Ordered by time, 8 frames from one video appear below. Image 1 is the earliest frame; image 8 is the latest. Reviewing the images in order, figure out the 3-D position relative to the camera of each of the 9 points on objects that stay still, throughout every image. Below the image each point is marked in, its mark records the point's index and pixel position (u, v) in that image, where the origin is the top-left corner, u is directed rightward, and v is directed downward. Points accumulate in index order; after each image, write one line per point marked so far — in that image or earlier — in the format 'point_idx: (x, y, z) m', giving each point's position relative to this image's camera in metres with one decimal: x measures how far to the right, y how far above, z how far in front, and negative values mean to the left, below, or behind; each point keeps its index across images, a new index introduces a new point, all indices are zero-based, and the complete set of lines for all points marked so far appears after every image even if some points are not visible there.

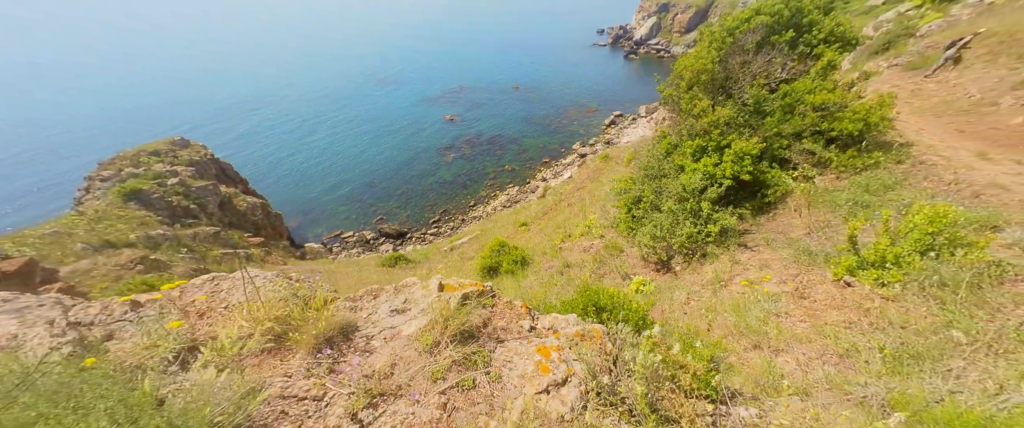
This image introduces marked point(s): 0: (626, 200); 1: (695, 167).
0: (+3.4, +0.5, +9.9) m
1: (+4.4, +1.1, +8.1) m
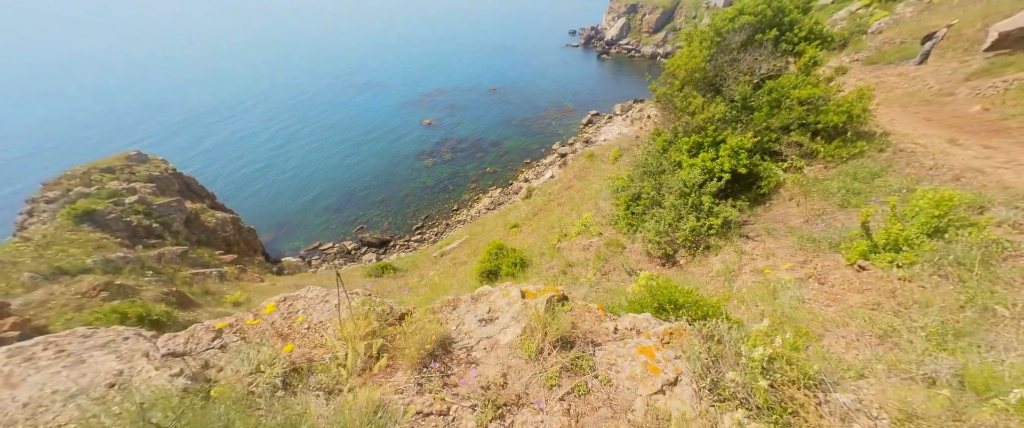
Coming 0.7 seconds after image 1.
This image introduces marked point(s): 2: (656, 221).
0: (+3.4, +0.5, +10.1) m
1: (+4.5, +1.2, +8.4) m
2: (+3.6, -0.2, +8.4) m
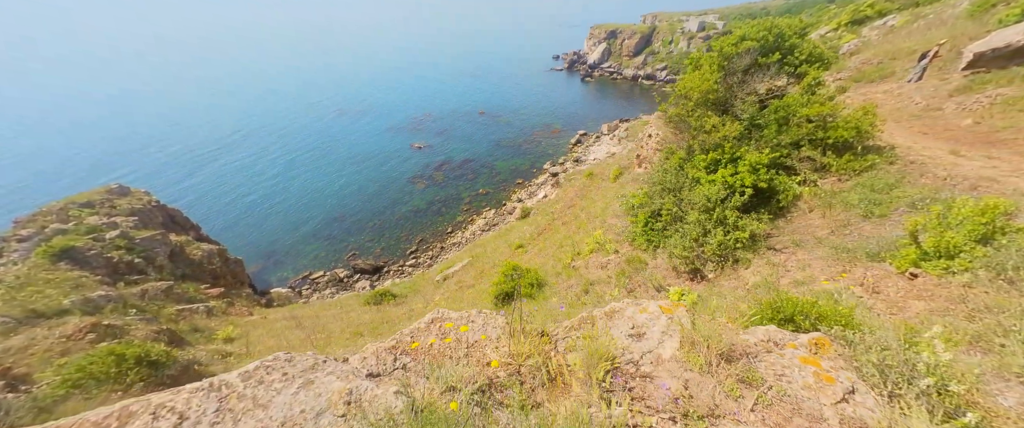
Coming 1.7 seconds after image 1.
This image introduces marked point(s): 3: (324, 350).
0: (+4.0, 0.0, +10.3) m
1: (+5.1, +0.9, +8.7) m
2: (+4.3, -0.6, +8.6) m
3: (-8.4, -6.0, +15.2) m
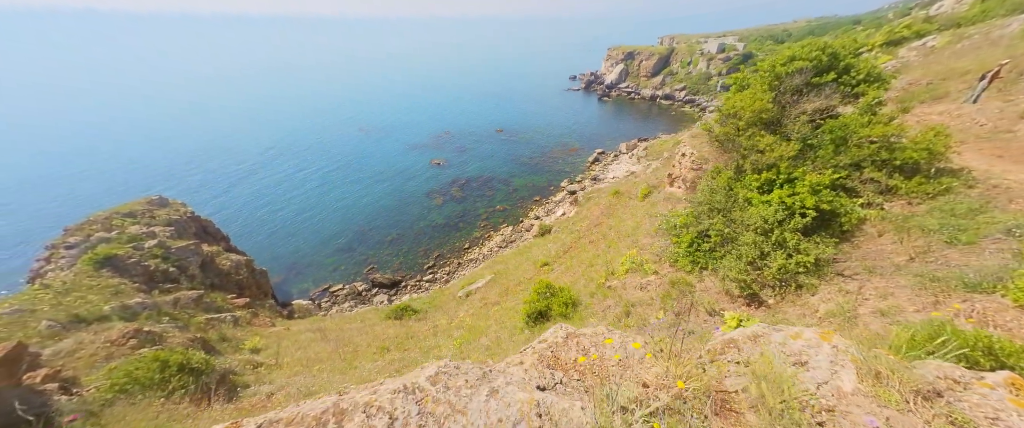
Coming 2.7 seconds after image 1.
0: (+5.3, -0.6, +10.0) m
1: (+6.3, +0.3, +8.4) m
2: (+5.4, -1.1, +8.3) m
3: (-7.0, -6.6, +15.1) m
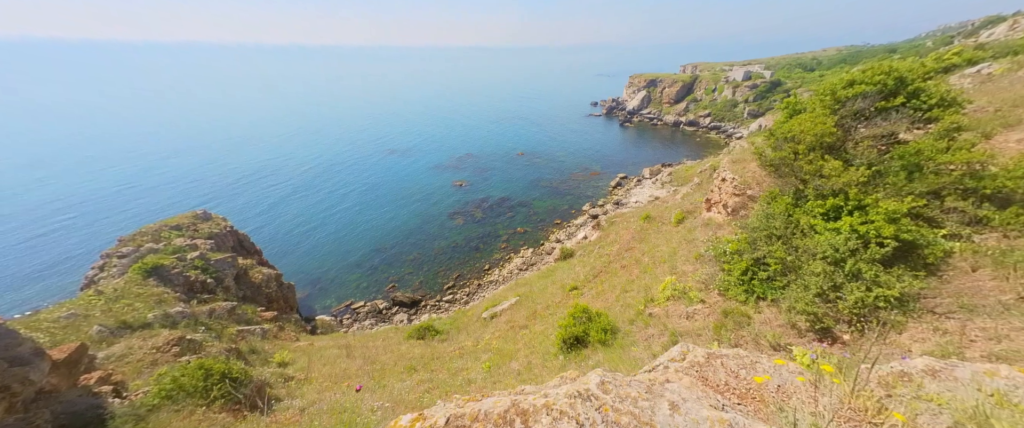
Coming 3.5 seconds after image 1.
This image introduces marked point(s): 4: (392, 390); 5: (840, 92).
0: (+6.5, -1.3, +9.5) m
1: (+7.5, -0.3, +7.9) m
2: (+6.6, -1.7, +7.8) m
3: (-5.7, -7.3, +14.8) m
4: (-4.6, -6.9, +13.3) m
5: (+9.7, +3.6, +10.2) m
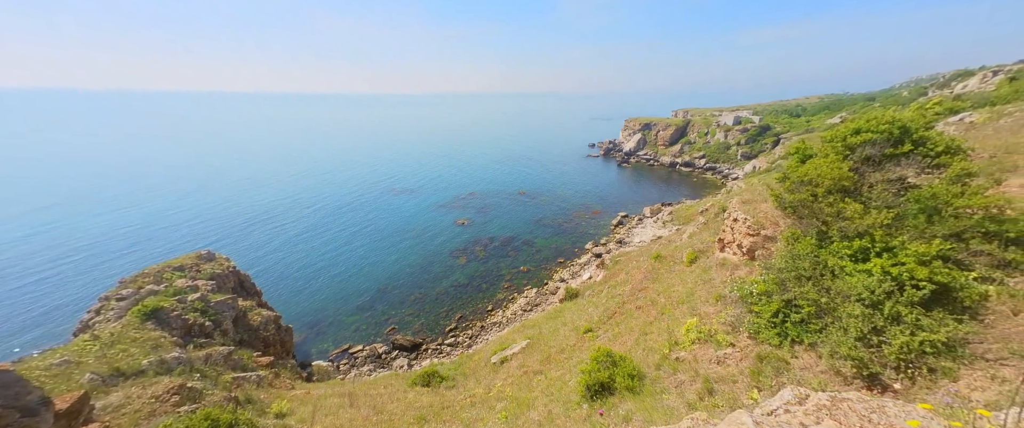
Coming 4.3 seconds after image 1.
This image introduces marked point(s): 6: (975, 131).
0: (+7.4, -2.5, +9.5) m
1: (+8.4, -1.3, +8.0) m
2: (+7.4, -2.7, +7.7) m
3: (-4.8, -9.1, +14.0) m
4: (-3.8, -8.4, +12.6) m
5: (+10.5, +2.4, +10.7) m
6: (+26.5, +4.8, +19.4) m
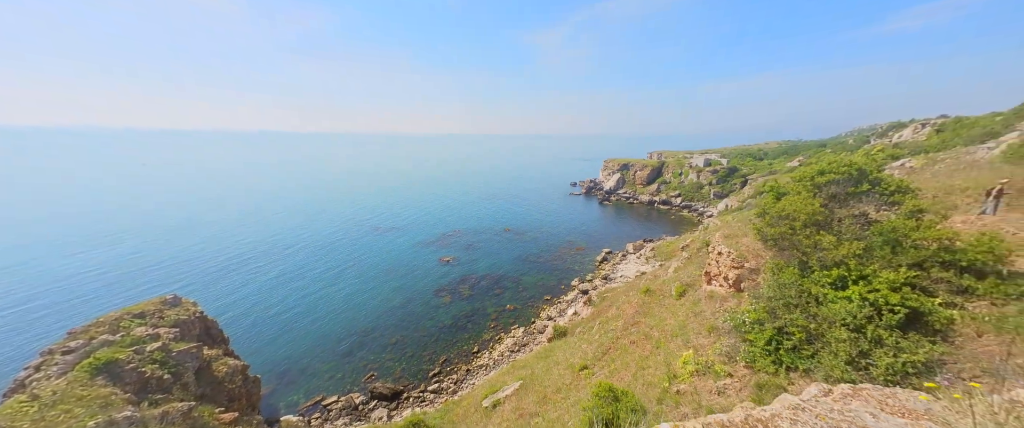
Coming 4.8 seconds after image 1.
0: (+7.6, -3.4, +10.1) m
1: (+8.7, -2.1, +8.8) m
2: (+7.8, -3.4, +8.3) m
3: (-4.8, -10.6, +13.2) m
4: (-3.6, -9.8, +11.9) m
5: (+10.6, +1.2, +12.0) m
6: (+26.1, +2.8, +21.7) m
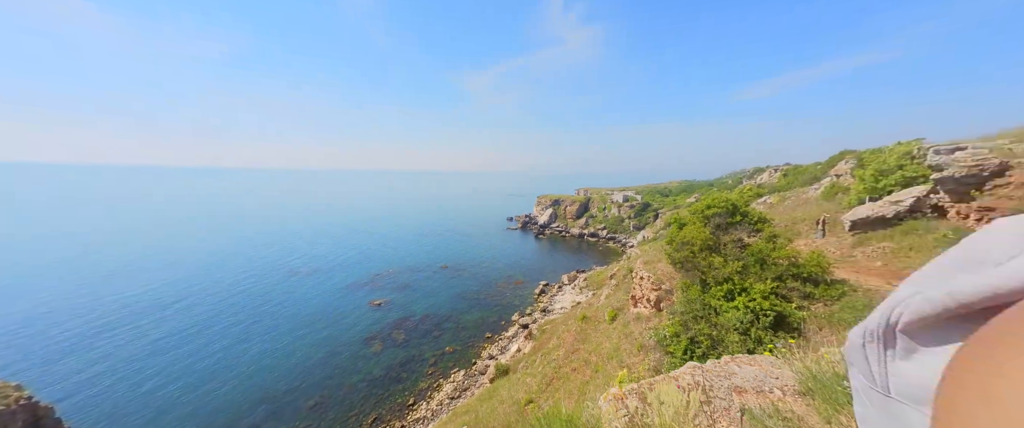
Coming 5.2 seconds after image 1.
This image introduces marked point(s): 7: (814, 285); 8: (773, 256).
0: (+6.0, -4.4, +12.0) m
1: (+7.2, -3.0, +11.0) m
2: (+6.5, -4.2, +10.2) m
3: (-6.4, -12.2, +12.0) m
4: (-5.1, -11.2, +11.0) m
5: (+8.4, +0.1, +14.9) m
6: (+21.7, +0.9, +27.4) m
7: (+9.8, -2.2, +11.1) m
8: (+9.2, -1.5, +12.0) m
